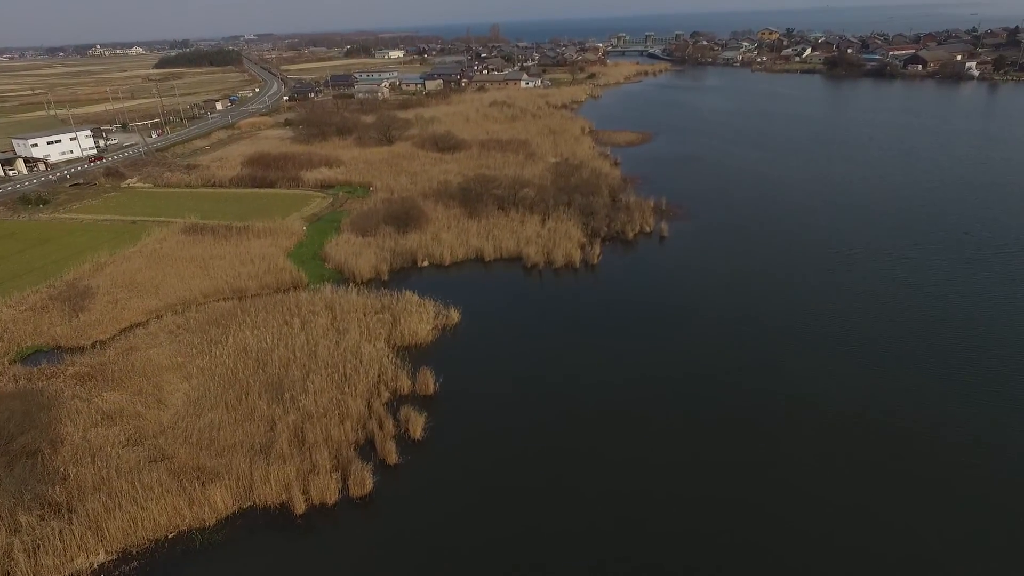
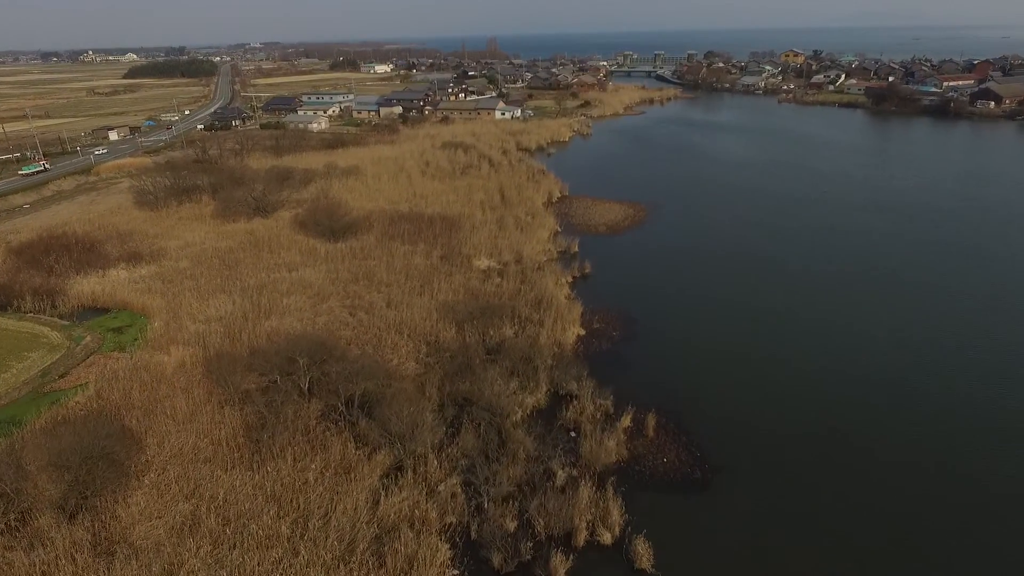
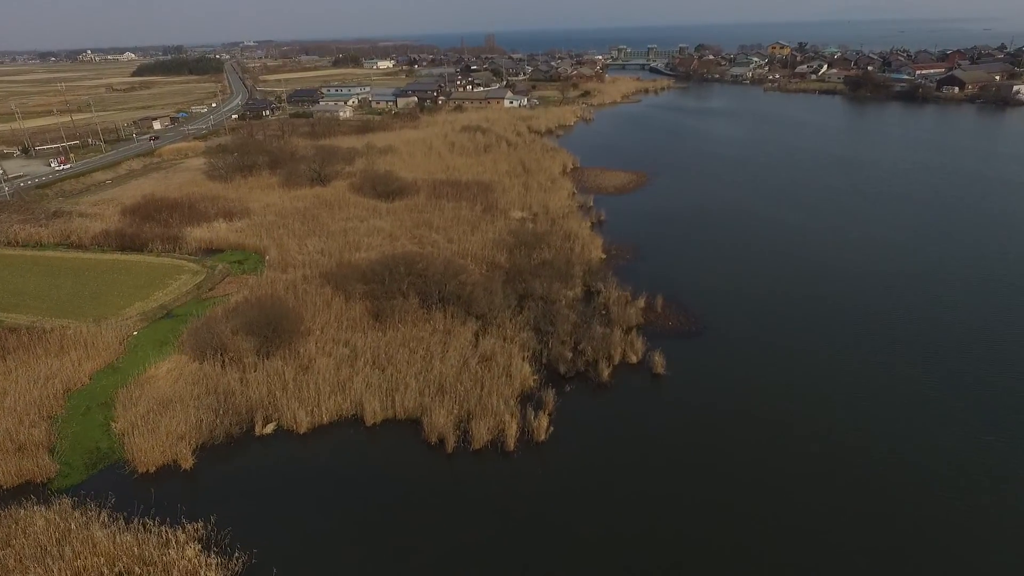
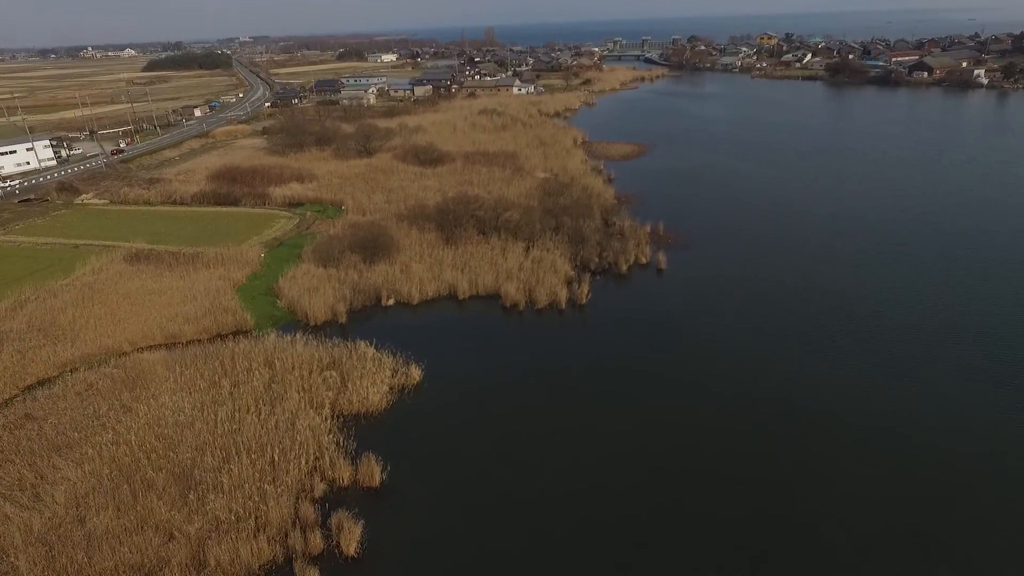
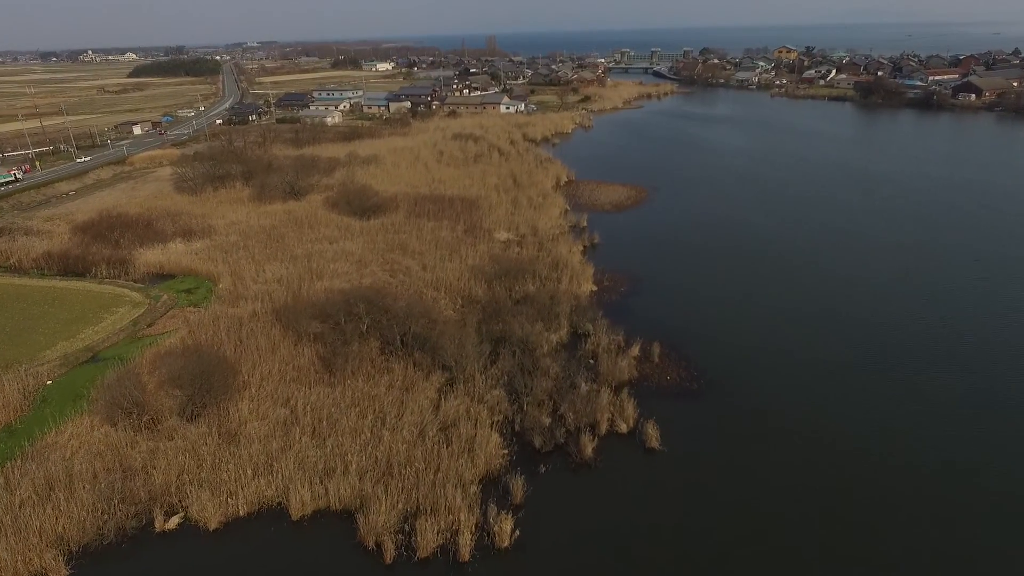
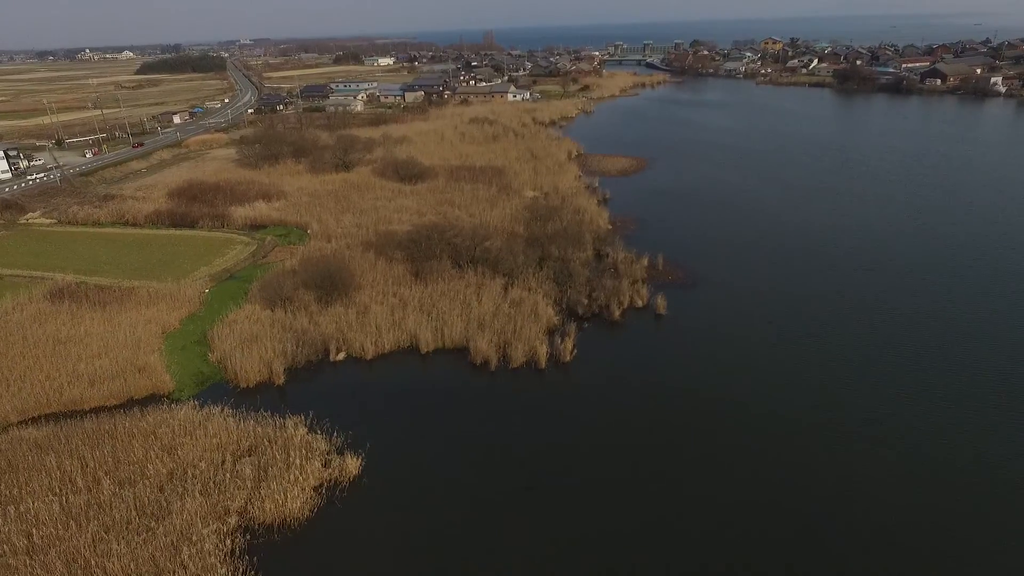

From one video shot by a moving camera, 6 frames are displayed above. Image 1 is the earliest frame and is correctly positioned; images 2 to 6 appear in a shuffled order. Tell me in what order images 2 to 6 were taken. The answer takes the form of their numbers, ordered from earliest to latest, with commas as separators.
4, 6, 3, 5, 2
